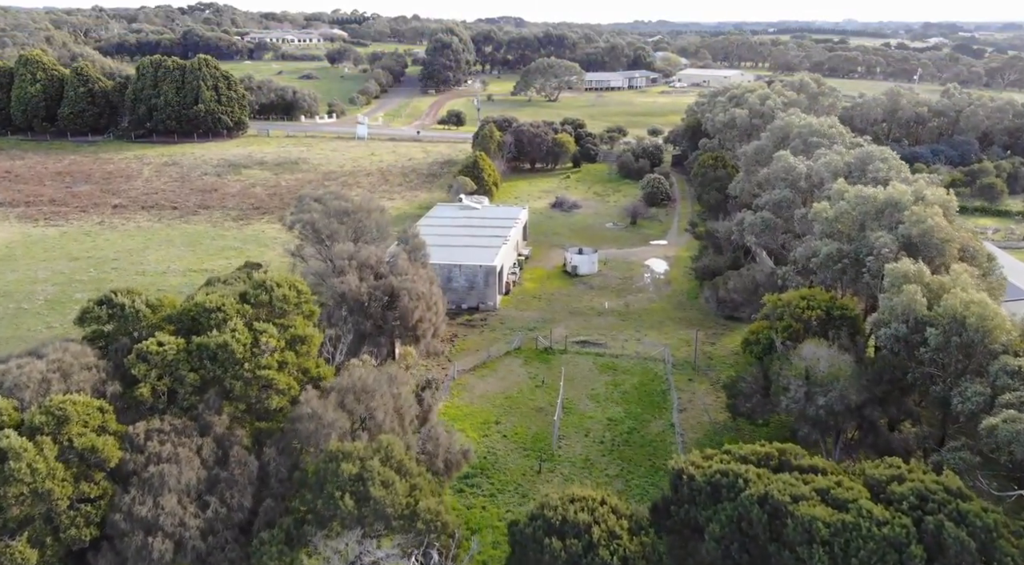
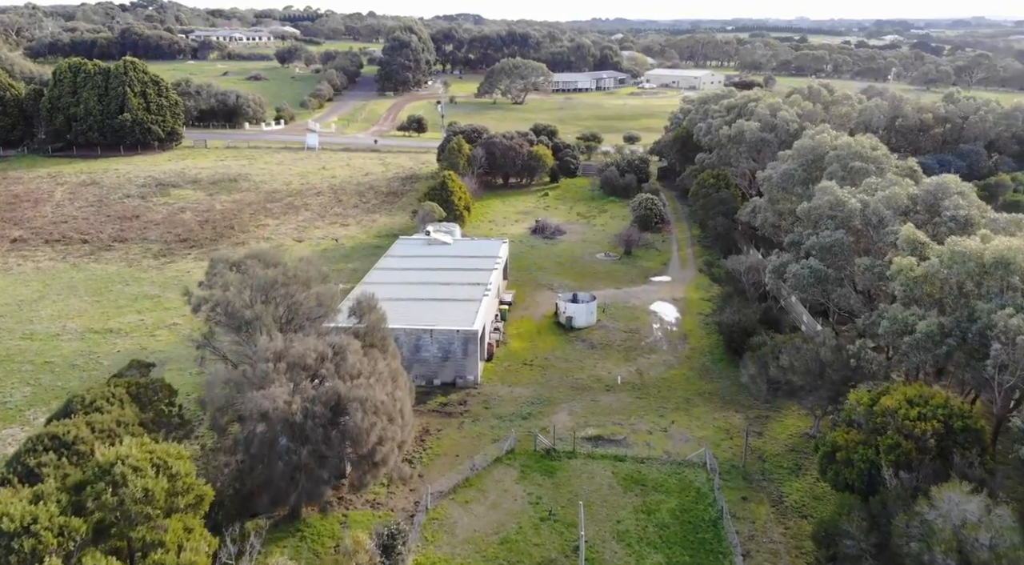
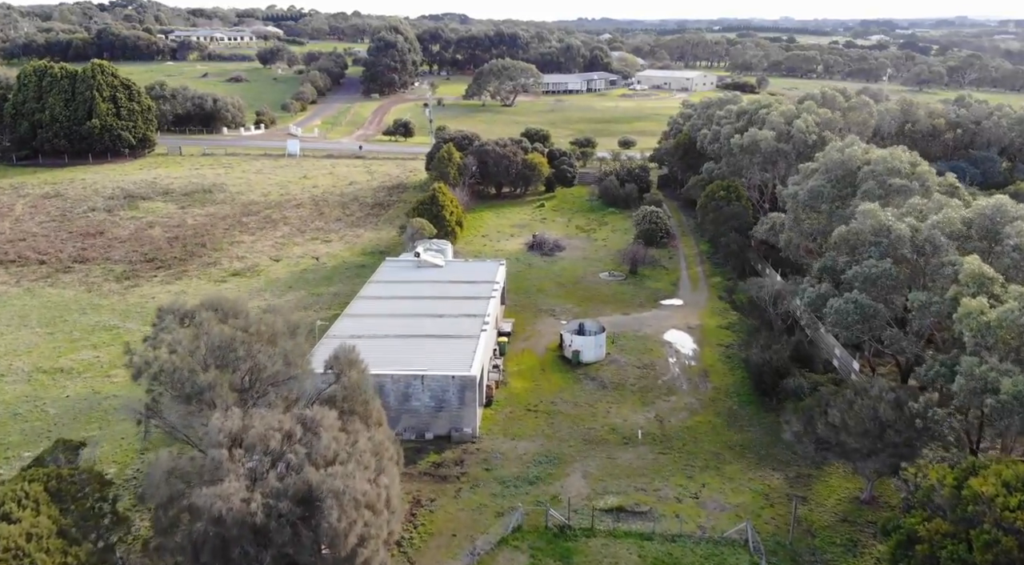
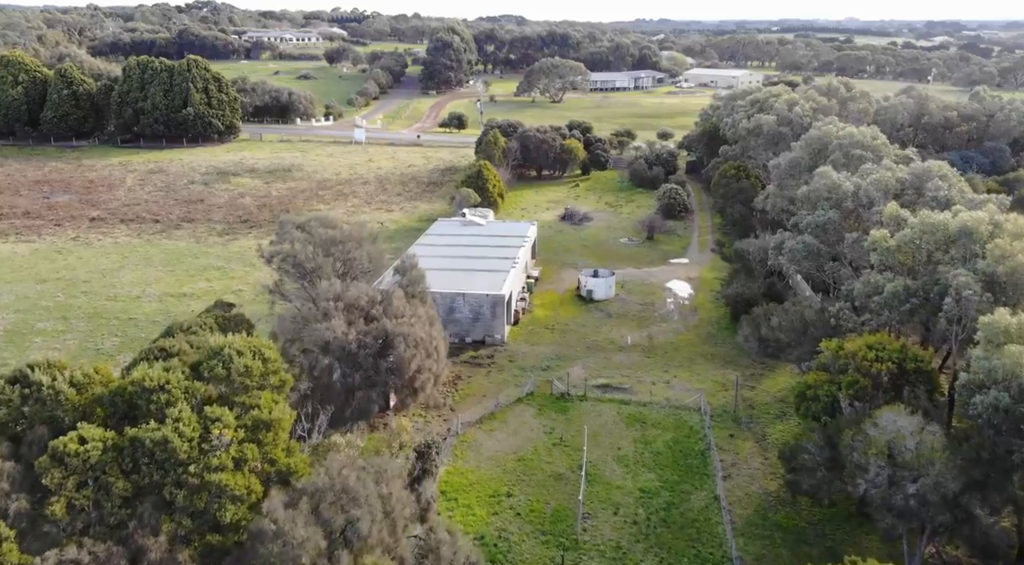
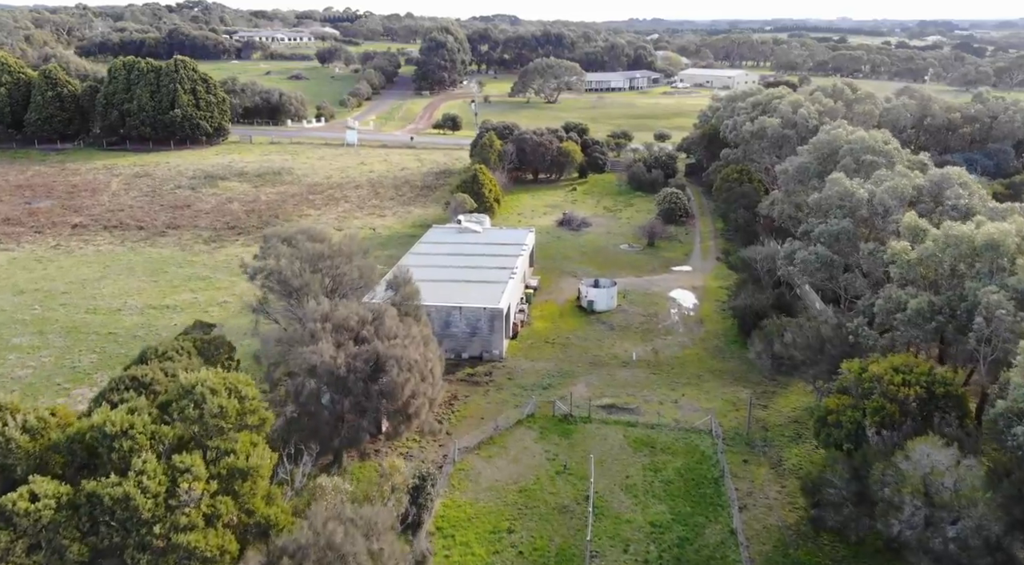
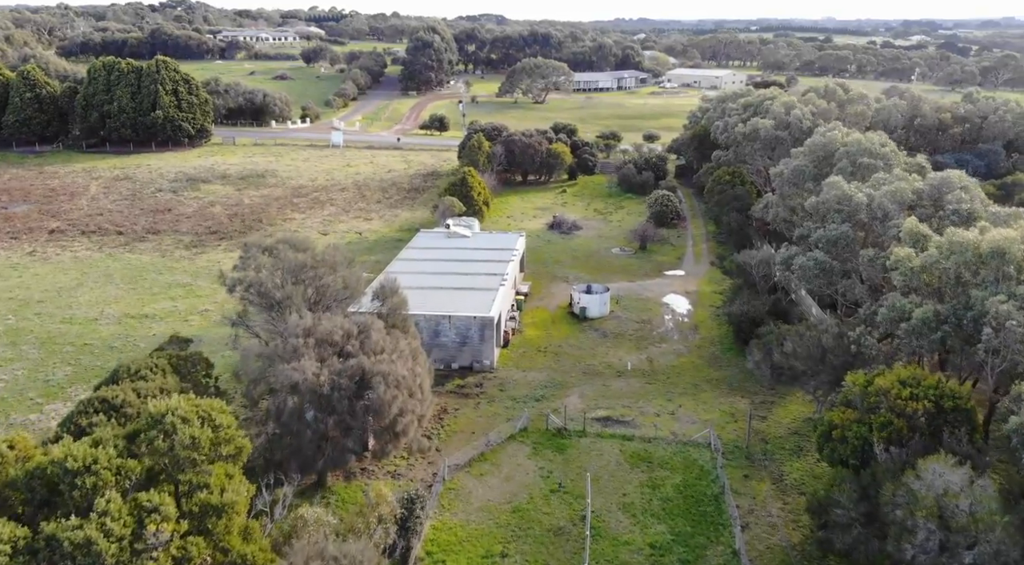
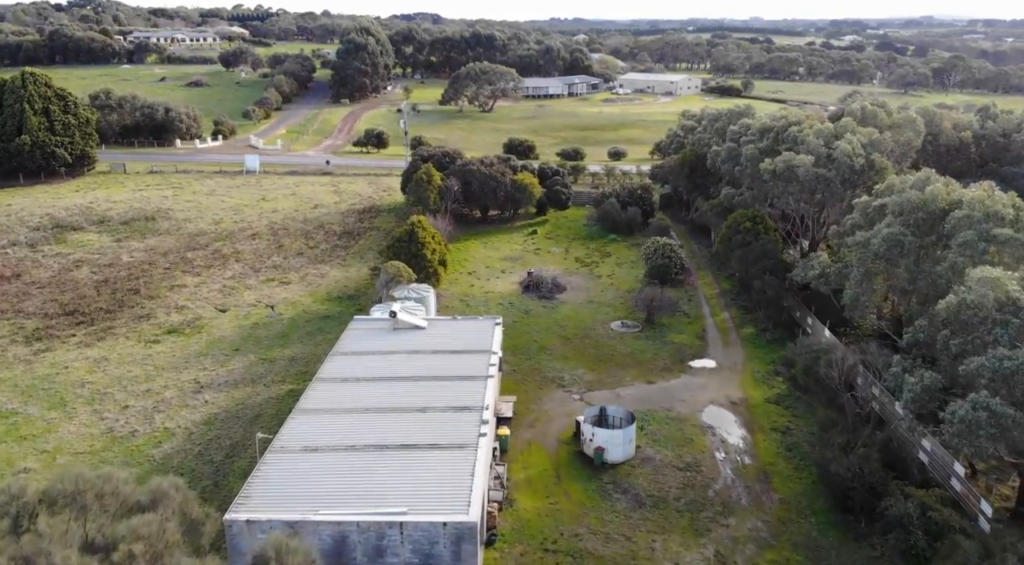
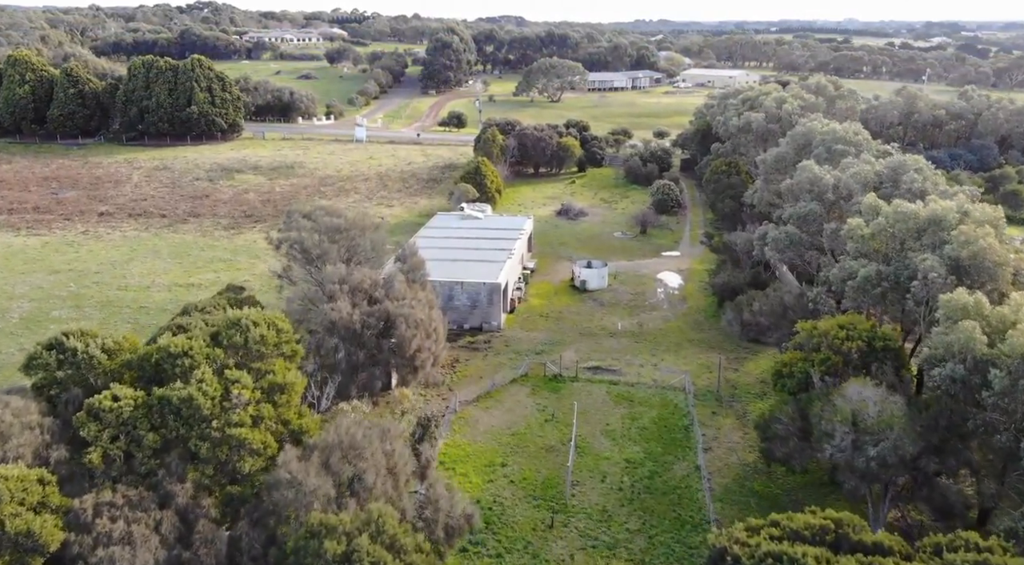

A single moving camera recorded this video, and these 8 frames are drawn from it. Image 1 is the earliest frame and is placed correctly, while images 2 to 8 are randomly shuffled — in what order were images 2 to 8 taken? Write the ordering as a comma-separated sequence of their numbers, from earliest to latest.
8, 4, 5, 6, 2, 3, 7
